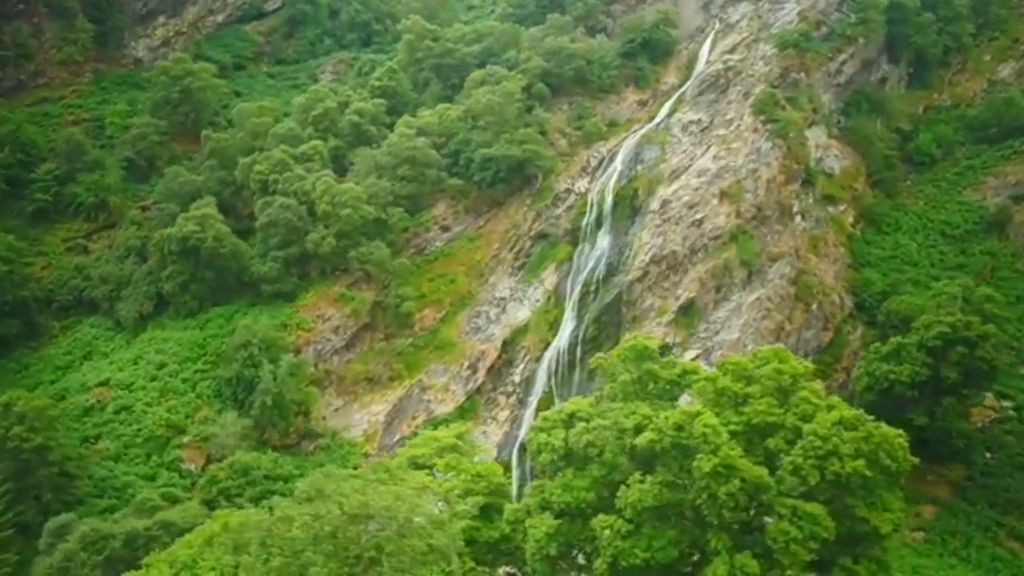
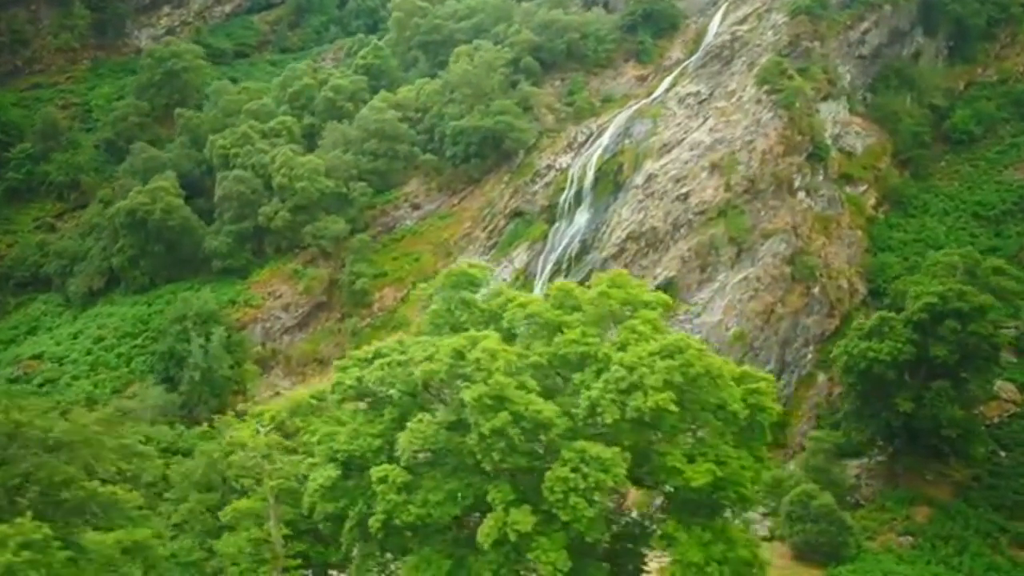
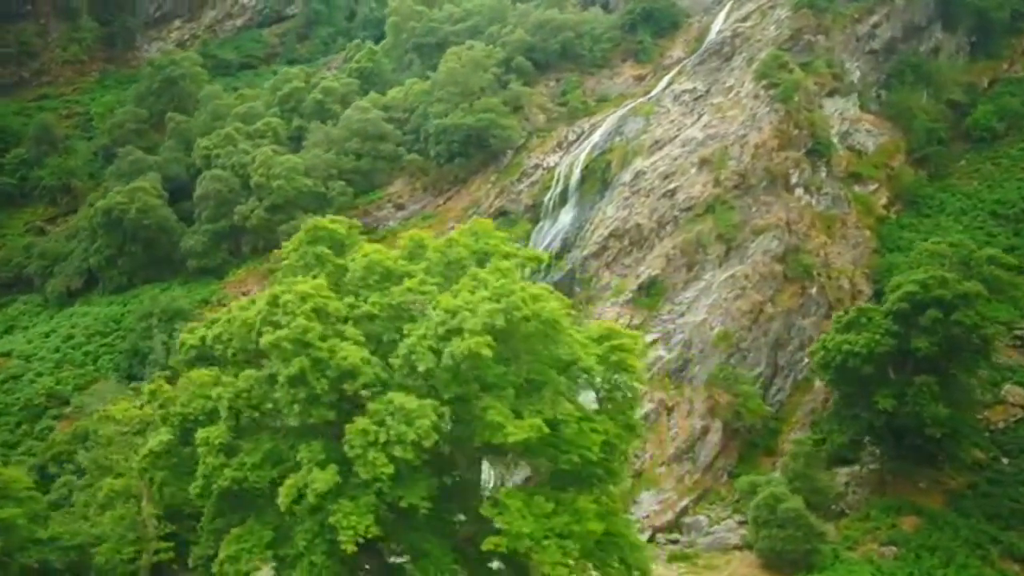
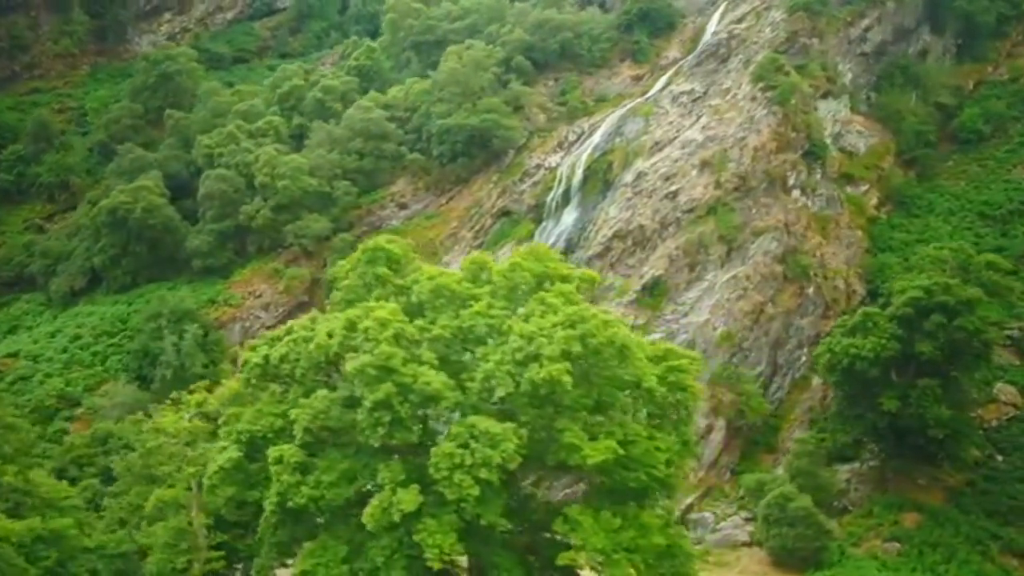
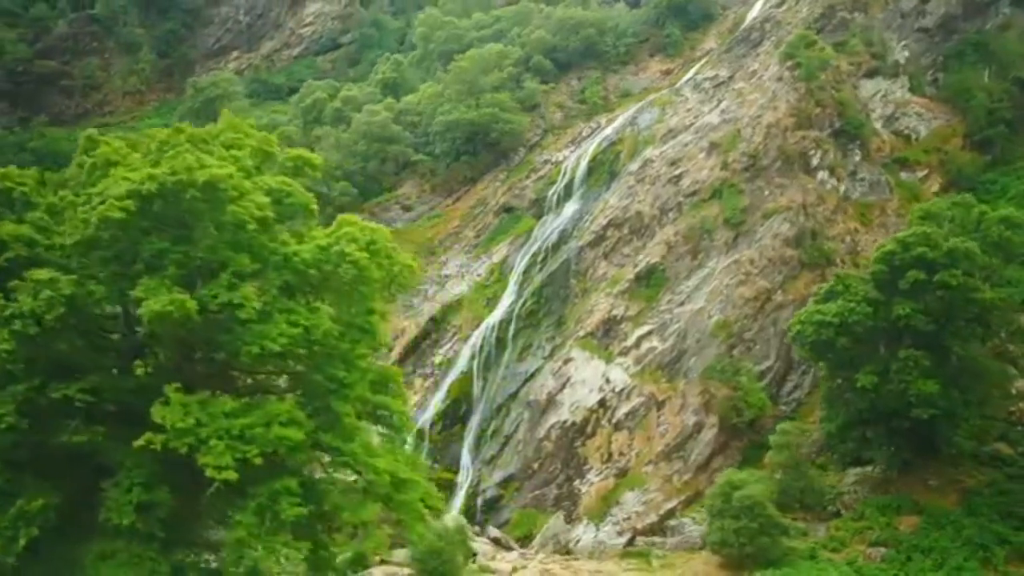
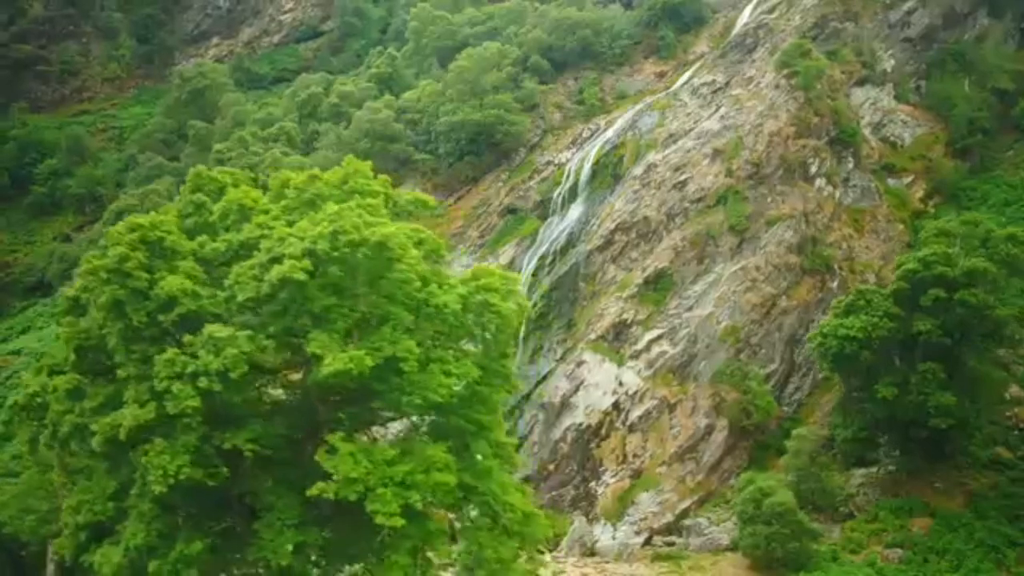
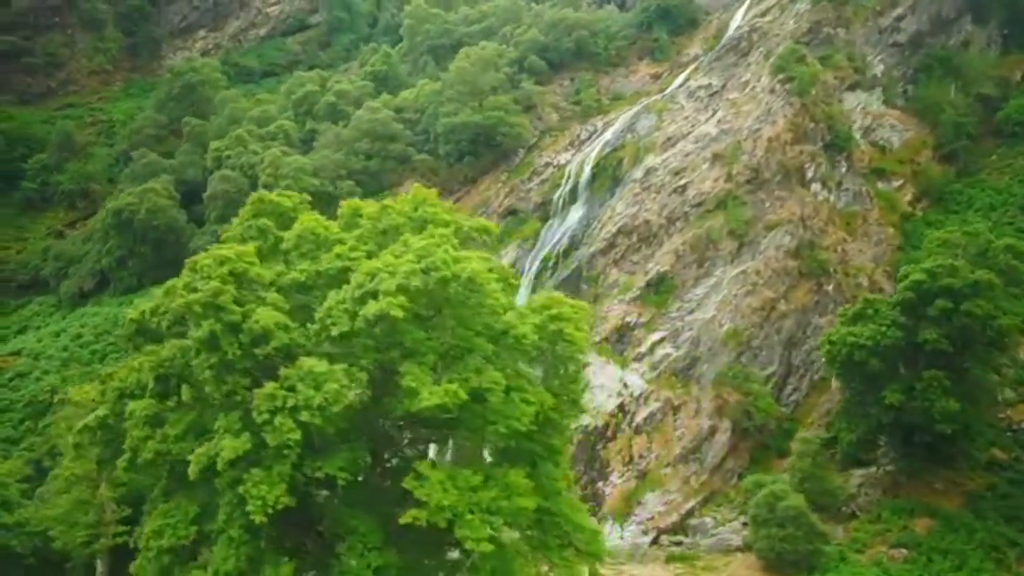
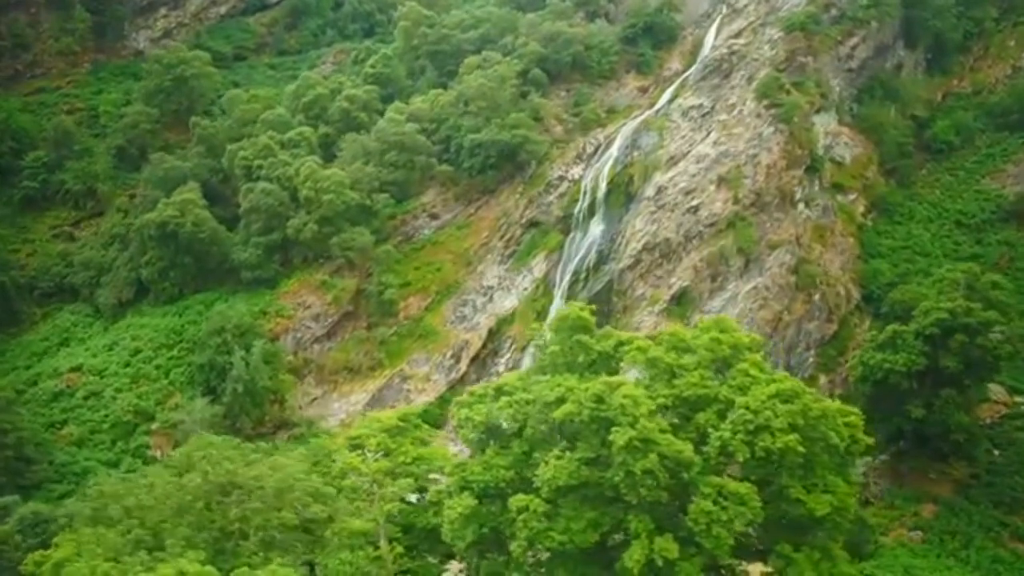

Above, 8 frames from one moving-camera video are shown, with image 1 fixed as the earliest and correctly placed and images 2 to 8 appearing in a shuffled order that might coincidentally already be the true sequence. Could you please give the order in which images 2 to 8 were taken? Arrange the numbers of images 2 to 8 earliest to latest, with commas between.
8, 2, 4, 3, 7, 6, 5
